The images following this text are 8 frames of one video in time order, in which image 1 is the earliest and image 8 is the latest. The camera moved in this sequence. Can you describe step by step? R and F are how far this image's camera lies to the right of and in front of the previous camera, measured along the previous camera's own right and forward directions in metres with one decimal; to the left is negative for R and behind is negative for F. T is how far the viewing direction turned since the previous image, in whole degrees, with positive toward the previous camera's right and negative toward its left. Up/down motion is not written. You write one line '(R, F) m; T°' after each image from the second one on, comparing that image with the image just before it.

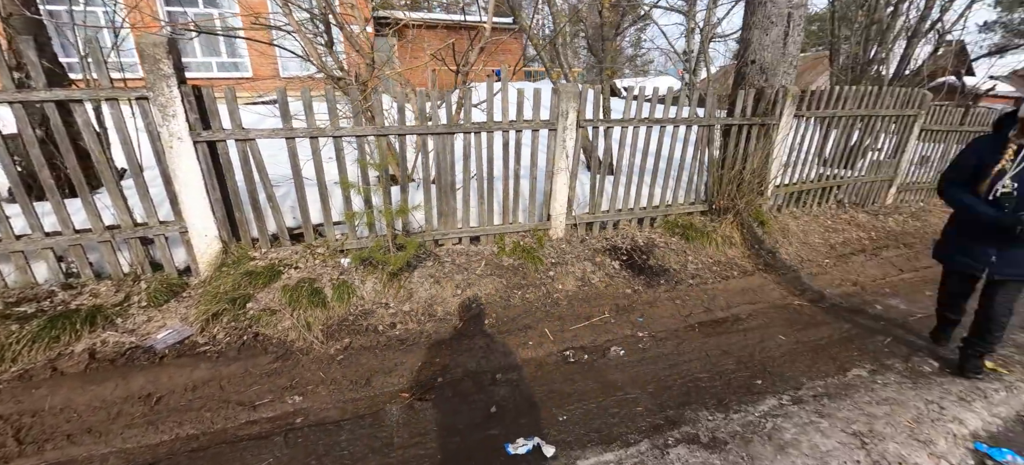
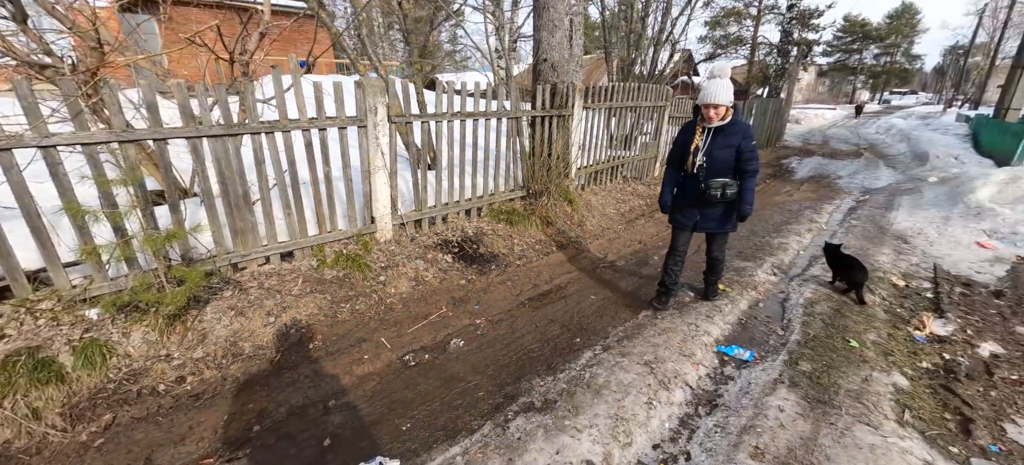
(0.0, 0.0) m; +23°
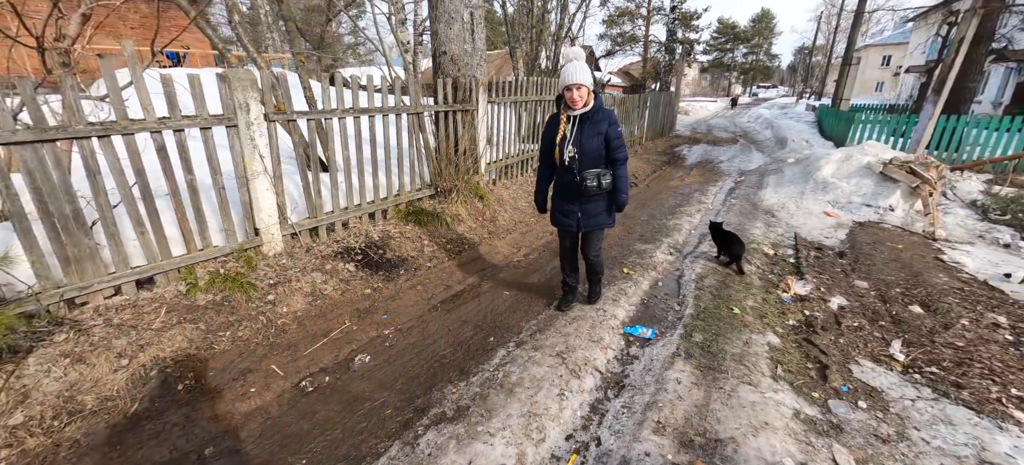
(+0.1, +0.1) m; +11°
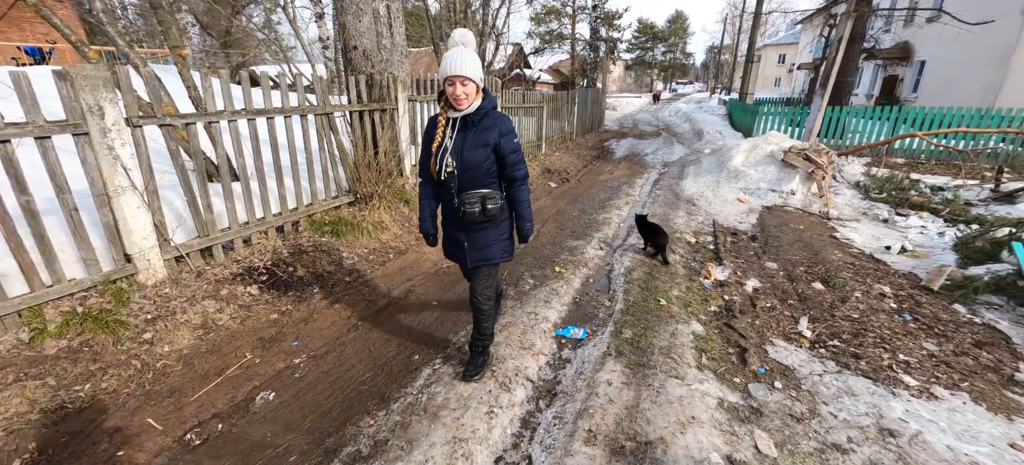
(+0.1, +0.1) m; +8°
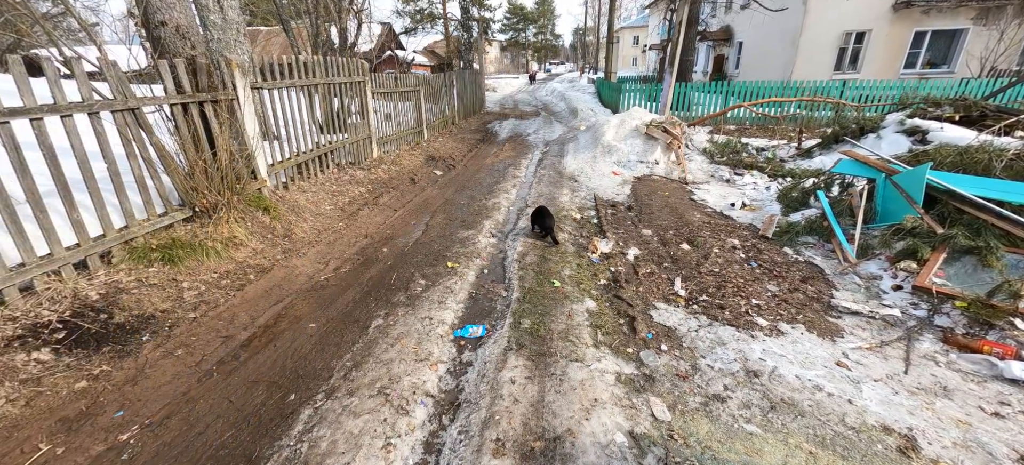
(+0.1, +0.2) m; +14°
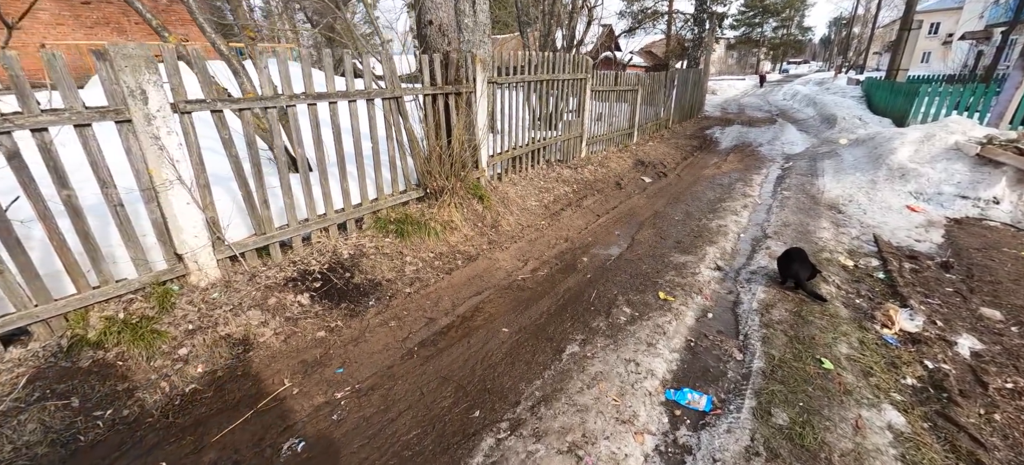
(-0.3, +0.6) m; -25°
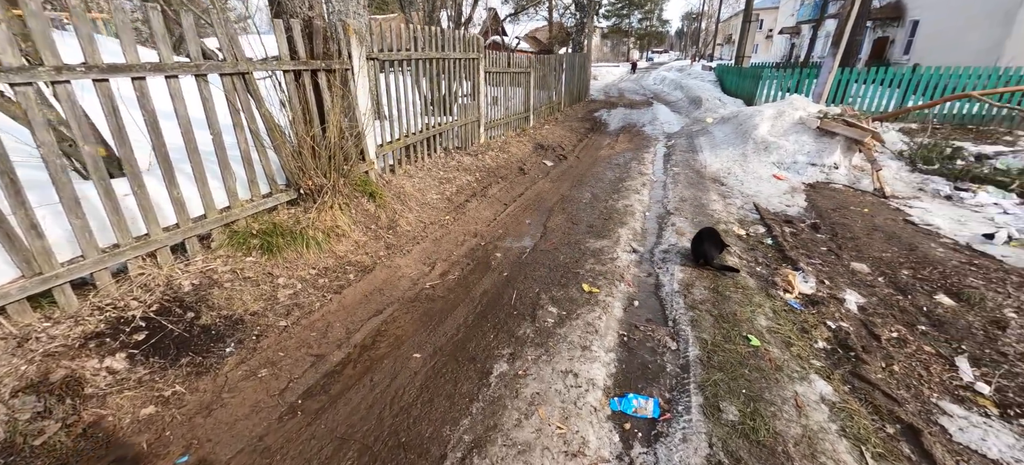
(0.0, +0.5) m; +13°
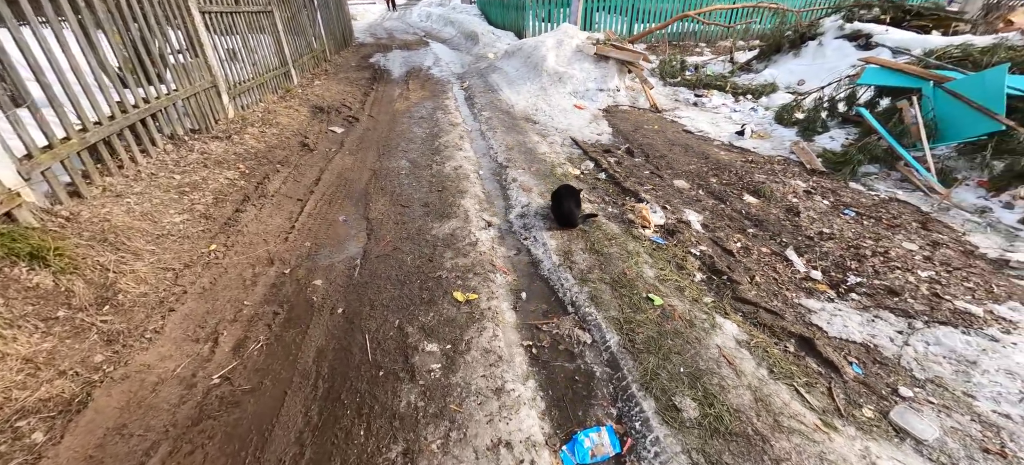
(-0.1, +1.0) m; +25°
